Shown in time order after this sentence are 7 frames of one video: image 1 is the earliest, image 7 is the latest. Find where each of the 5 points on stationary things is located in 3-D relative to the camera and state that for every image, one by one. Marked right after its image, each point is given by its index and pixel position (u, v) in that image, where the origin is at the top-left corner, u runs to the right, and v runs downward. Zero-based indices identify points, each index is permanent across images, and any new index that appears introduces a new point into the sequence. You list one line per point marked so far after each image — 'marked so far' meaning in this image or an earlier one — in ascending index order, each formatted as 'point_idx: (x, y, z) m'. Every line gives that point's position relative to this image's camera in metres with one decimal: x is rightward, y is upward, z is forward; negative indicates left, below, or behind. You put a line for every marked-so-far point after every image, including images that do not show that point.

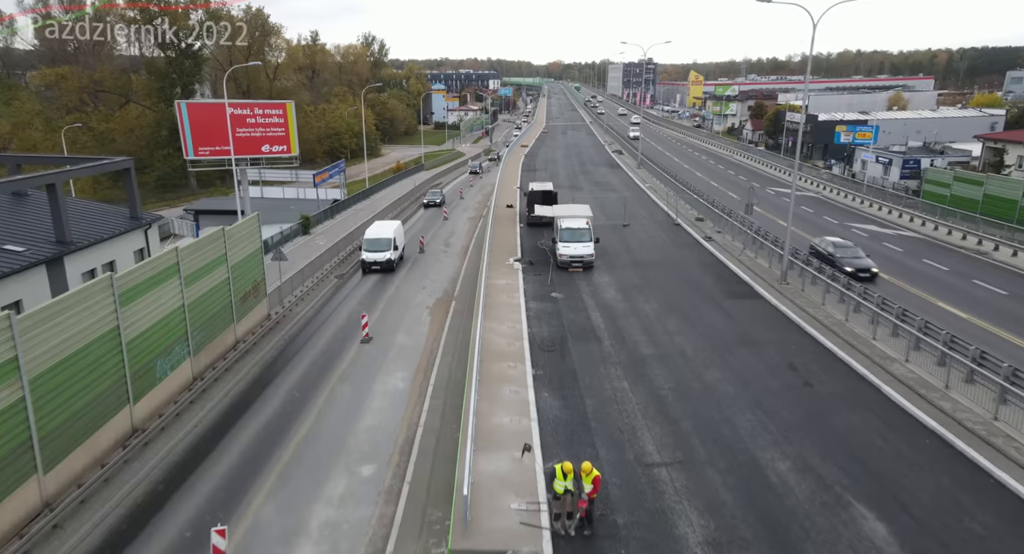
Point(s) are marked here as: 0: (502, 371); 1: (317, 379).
0: (-0.3, -2.6, +17.6) m
1: (-6.0, -3.2, +19.6) m
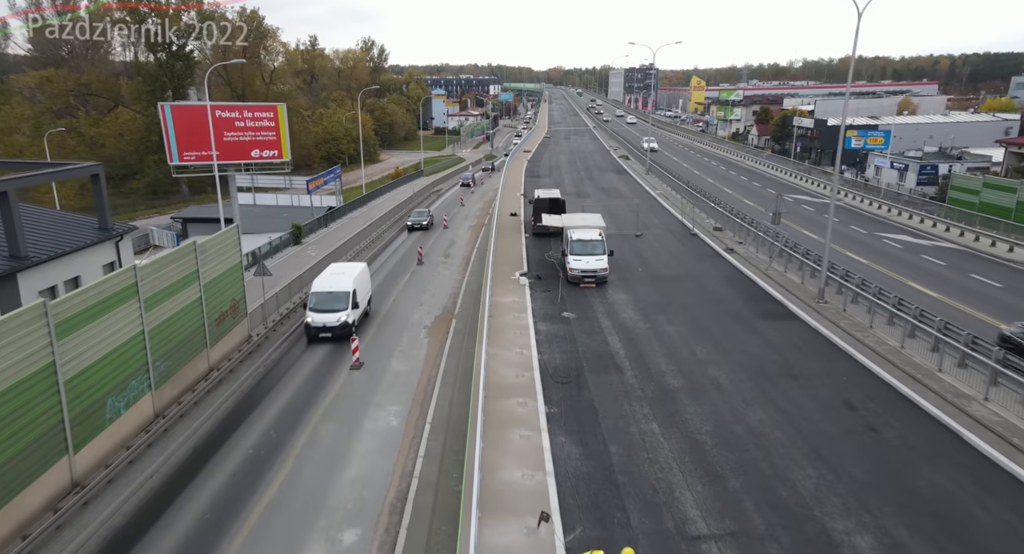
0: (0.0, -3.2, +15.2) m
1: (-5.8, -3.8, +17.2) m
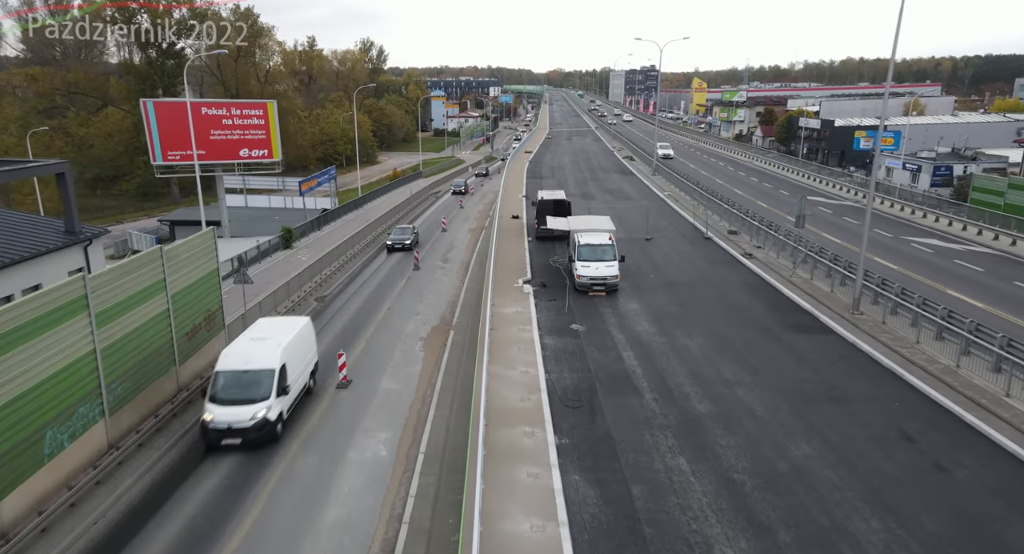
0: (+0.1, -3.4, +13.2) m
1: (-5.7, -4.0, +15.2) m
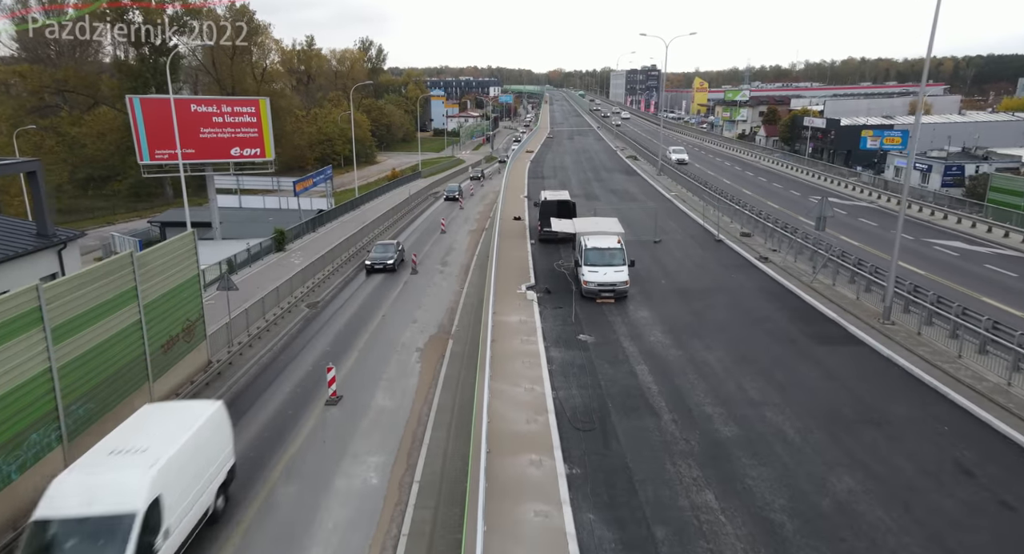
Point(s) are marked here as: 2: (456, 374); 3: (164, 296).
0: (+0.2, -3.6, +11.8) m
1: (-5.6, -4.2, +13.8) m
2: (-1.6, -2.9, +18.8) m
3: (-9.1, -0.5, +16.7) m
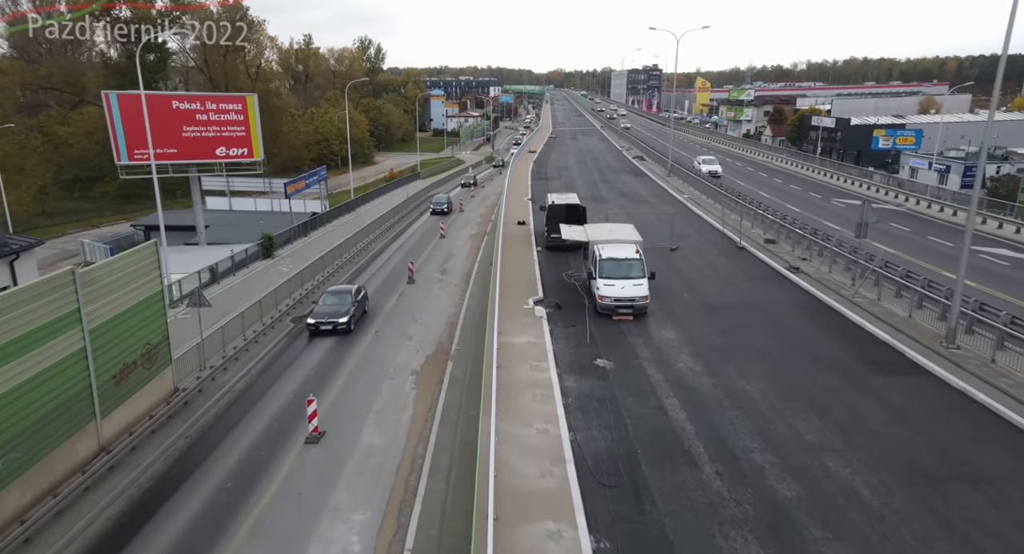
0: (+0.4, -4.0, +9.4) m
1: (-5.4, -4.6, +11.5) m
2: (-1.5, -3.3, +16.5) m
3: (-8.9, -0.9, +14.4) m
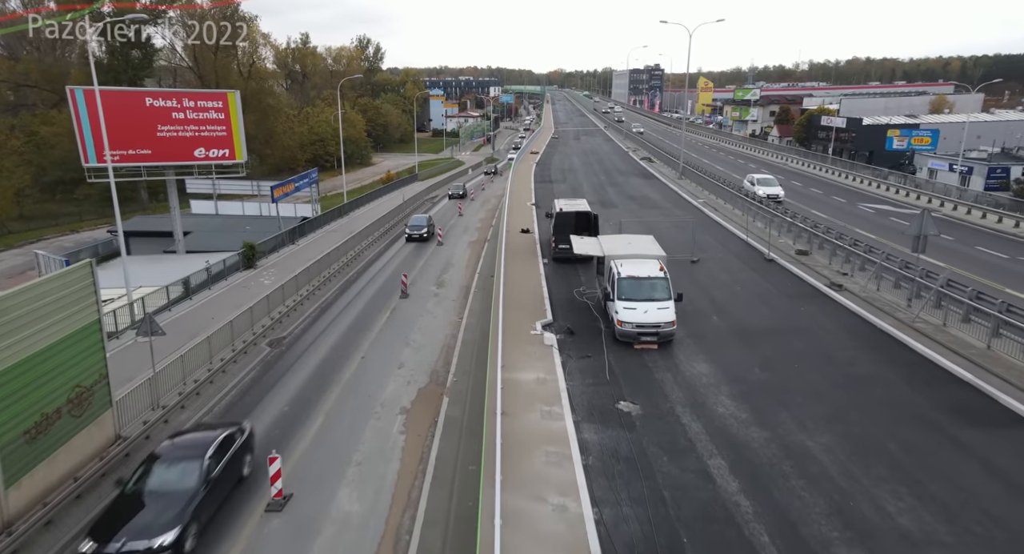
0: (+0.5, -4.6, +6.7) m
1: (-5.2, -5.2, +8.8) m
2: (-1.3, -3.8, +13.8) m
3: (-8.7, -1.5, +11.7) m
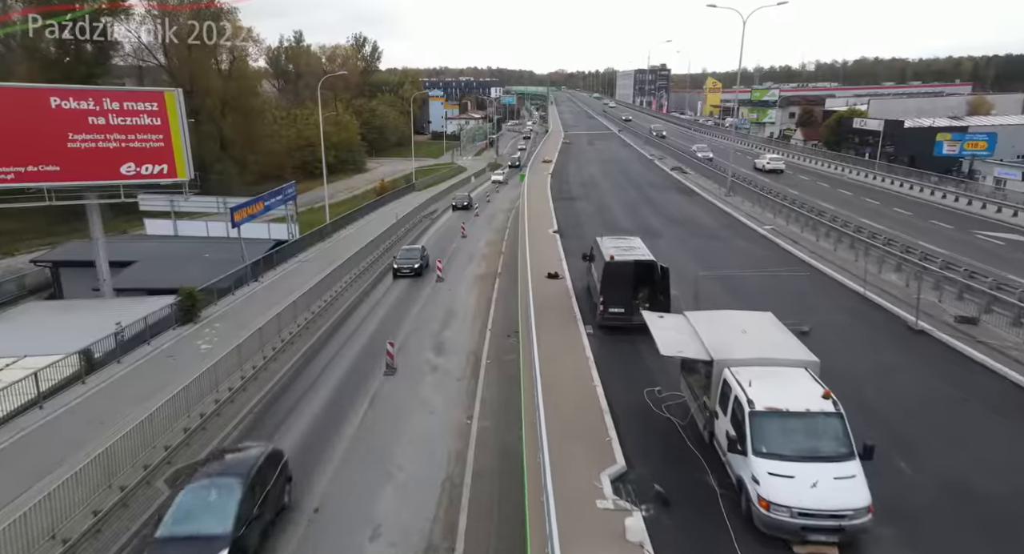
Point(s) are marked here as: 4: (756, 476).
0: (+1.3, -6.6, -0.9) m
1: (-4.4, -7.2, +1.1) m
2: (-0.5, -5.9, +6.2) m
3: (-7.9, -3.5, +4.1) m
4: (+3.6, -2.9, +9.3) m
